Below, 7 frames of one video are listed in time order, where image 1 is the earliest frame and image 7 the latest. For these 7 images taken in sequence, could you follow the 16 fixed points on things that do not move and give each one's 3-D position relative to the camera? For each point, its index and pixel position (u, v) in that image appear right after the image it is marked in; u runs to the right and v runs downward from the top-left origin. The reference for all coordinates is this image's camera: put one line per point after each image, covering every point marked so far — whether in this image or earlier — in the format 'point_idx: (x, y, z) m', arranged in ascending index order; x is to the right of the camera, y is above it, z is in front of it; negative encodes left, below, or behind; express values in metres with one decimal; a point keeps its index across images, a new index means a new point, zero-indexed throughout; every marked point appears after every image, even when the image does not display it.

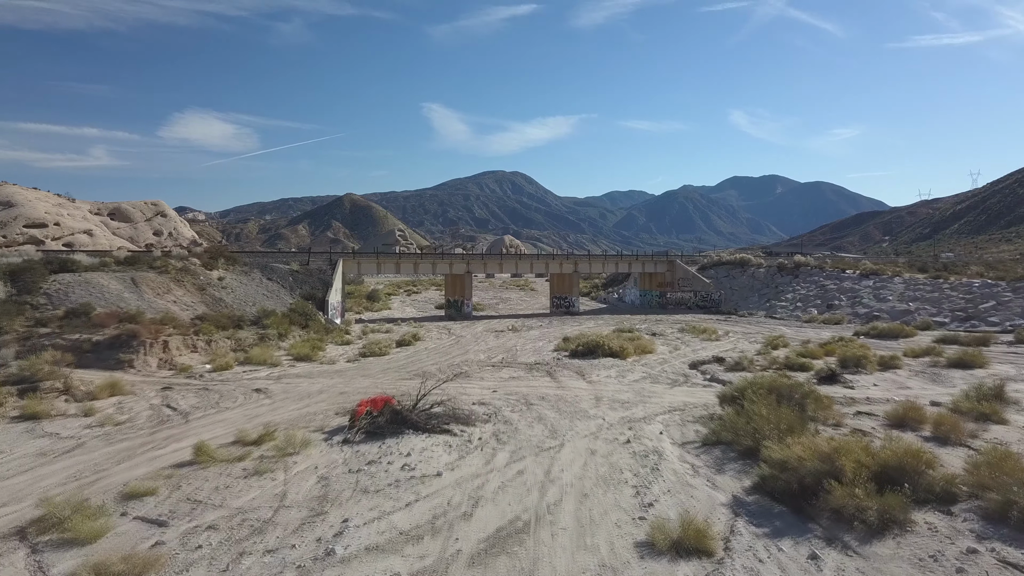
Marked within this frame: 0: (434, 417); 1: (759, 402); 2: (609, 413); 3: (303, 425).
0: (-1.4, -2.4, +15.9) m
1: (+4.3, -2.0, +15.0) m
2: (+2.0, -2.5, +17.3) m
3: (-4.0, -2.6, +16.4) m
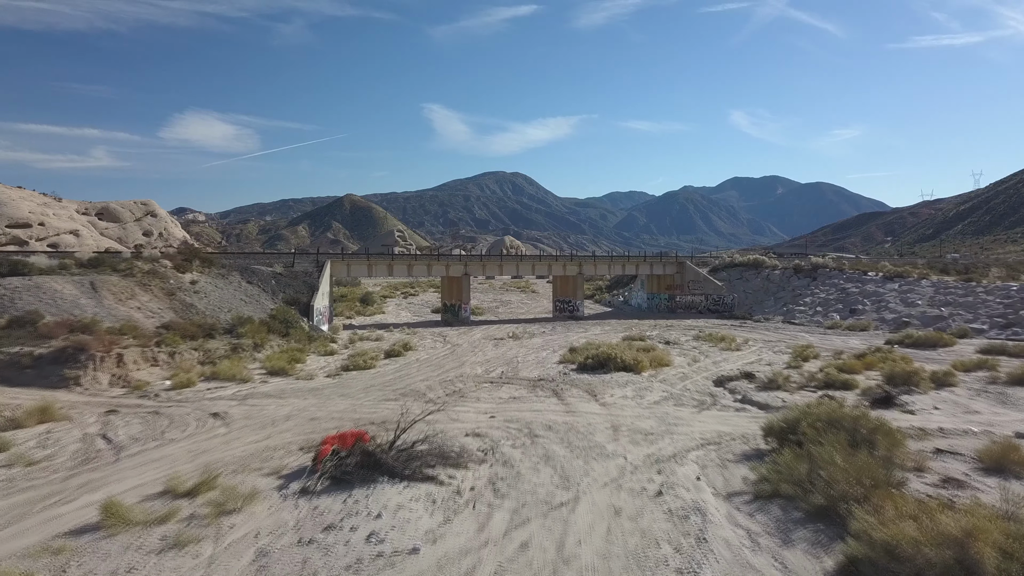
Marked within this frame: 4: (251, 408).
0: (-1.4, -2.5, +12.8) m
1: (+4.3, -2.2, +11.9) m
2: (+2.0, -2.7, +14.3) m
3: (-4.0, -2.8, +13.3) m
4: (-5.8, -2.7, +19.1) m
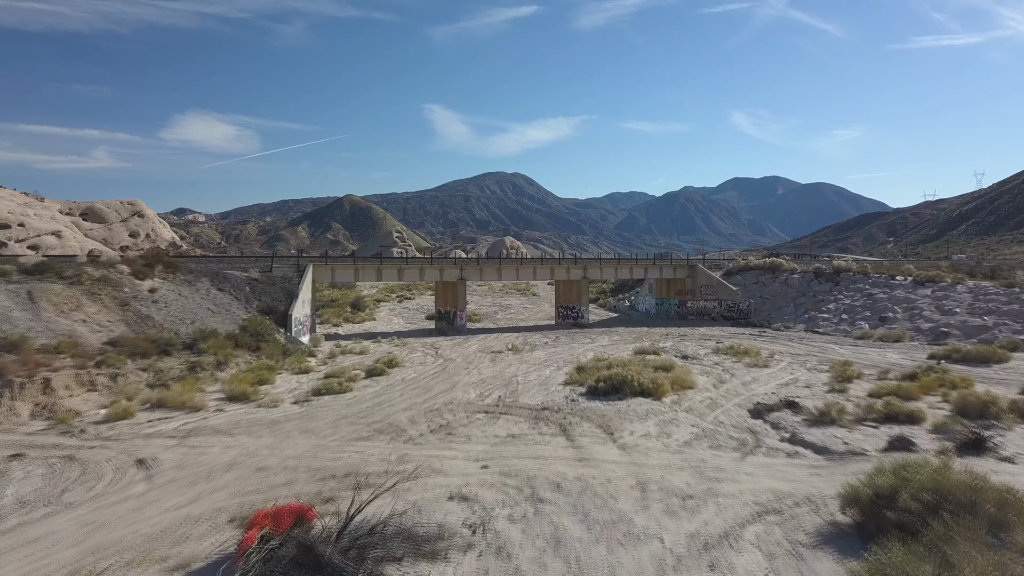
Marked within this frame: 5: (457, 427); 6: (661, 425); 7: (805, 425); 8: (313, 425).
0: (-1.5, -2.8, +9.3) m
1: (+4.3, -2.4, +8.3) m
2: (+1.9, -2.9, +10.7) m
3: (-4.0, -3.0, +9.8) m
4: (-5.8, -2.9, +15.5) m
5: (-1.1, -2.8, +17.4) m
6: (+3.0, -2.8, +17.3) m
7: (+5.7, -2.7, +16.8) m
8: (-4.1, -2.9, +17.9) m
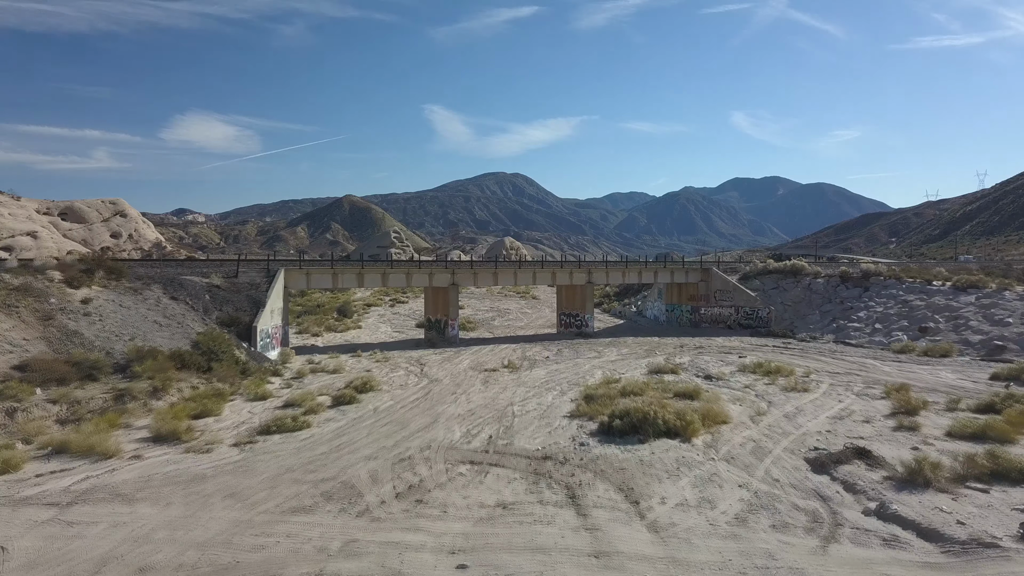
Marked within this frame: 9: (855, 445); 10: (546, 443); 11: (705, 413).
0: (-1.6, -3.1, +5.1) m
1: (+4.1, -2.7, +4.2) m
2: (+1.8, -3.2, +6.5) m
3: (-4.1, -3.3, +5.6) m
4: (-5.9, -3.2, +11.4) m
5: (-1.3, -3.1, +13.3) m
6: (+2.9, -3.0, +13.1) m
7: (+5.6, -2.9, +12.6) m
8: (-4.3, -3.1, +13.8) m
9: (+6.3, -2.9, +15.9) m
10: (+0.7, -3.0, +16.6) m
11: (+4.2, -2.7, +18.9) m
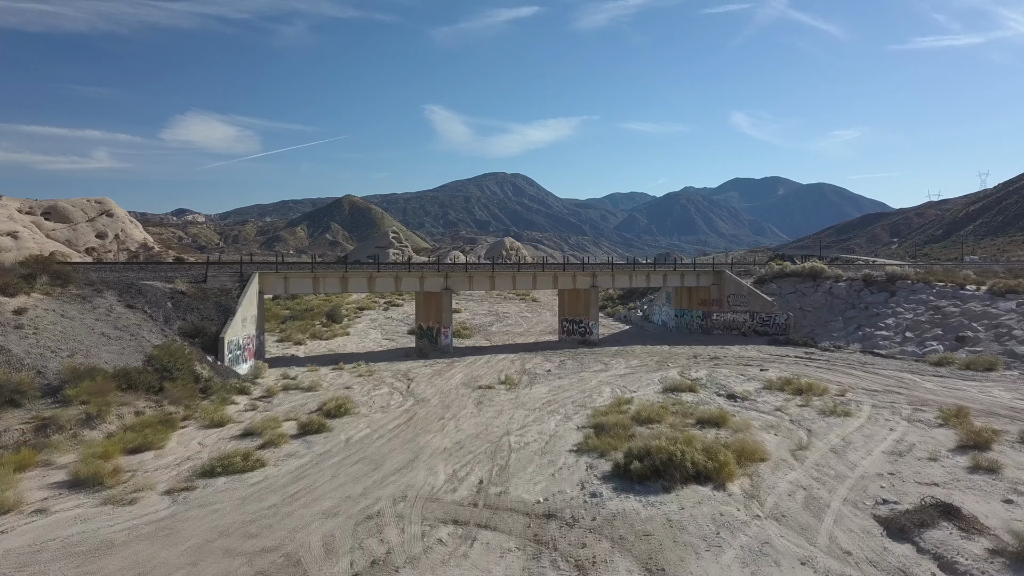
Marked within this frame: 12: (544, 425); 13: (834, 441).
0: (-1.7, -3.3, +2.0) m
1: (+4.0, -2.9, +1.1) m
2: (+1.7, -3.4, +3.4) m
3: (-4.2, -3.5, +2.5) m
4: (-6.0, -3.4, +8.3) m
5: (-1.3, -3.3, +10.2) m
6: (+2.8, -3.2, +10.0) m
7: (+5.5, -3.1, +9.5) m
8: (-4.3, -3.3, +10.7) m
9: (+6.3, -3.1, +12.8) m
10: (+0.6, -3.2, +13.5) m
11: (+4.2, -2.9, +15.8) m
12: (+0.7, -3.0, +19.2) m
13: (+6.5, -3.1, +17.5) m
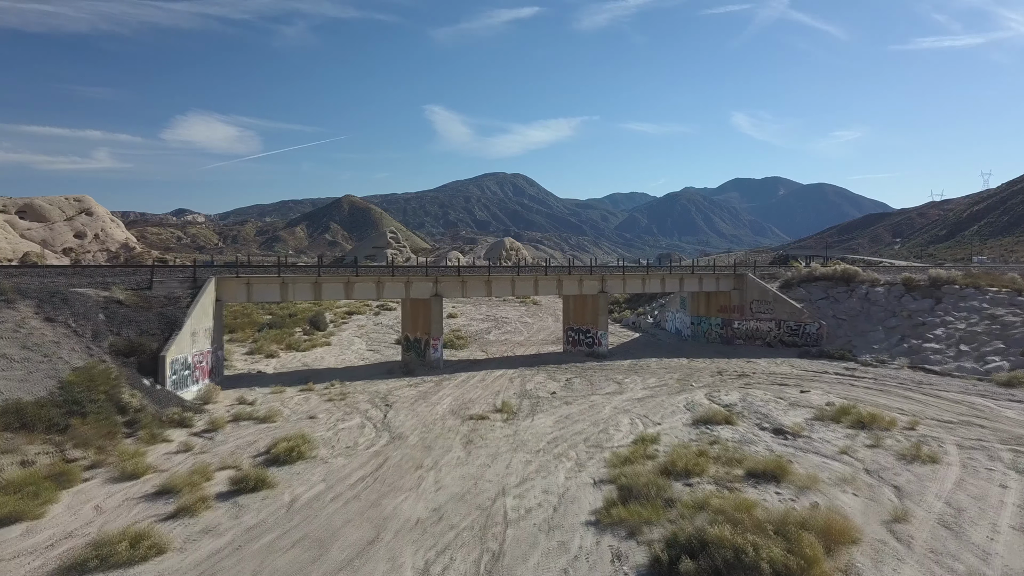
0: (-1.7, -3.5, -2.3) m
1: (+4.0, -3.1, -3.3) m
2: (+1.7, -3.6, -0.9) m
3: (-4.3, -3.7, -1.8) m
4: (-6.1, -3.6, +3.9) m
5: (-1.4, -3.5, +5.8) m
6: (+2.7, -3.5, +5.7) m
7: (+5.4, -3.4, +5.2) m
8: (-4.4, -3.5, +6.3) m
9: (+6.2, -3.3, +8.5) m
10: (+0.5, -3.4, +9.2) m
11: (+4.1, -3.2, +11.5) m
12: (+0.6, -3.3, +14.8) m
13: (+6.4, -3.3, +13.2) m
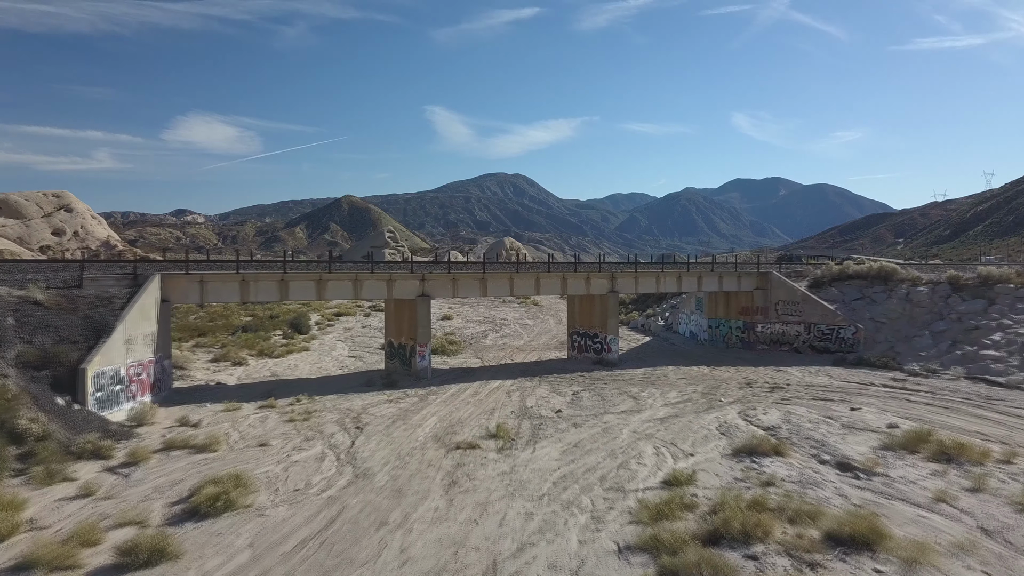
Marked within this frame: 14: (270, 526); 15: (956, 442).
0: (-1.8, -3.4, -6.3) m
1: (+3.9, -3.1, -7.2) m
2: (+1.6, -3.6, -4.9) m
3: (-4.3, -3.7, -5.8) m
4: (-6.2, -3.6, 0.0) m
5: (-1.5, -3.5, +1.9) m
6: (+2.7, -3.4, +1.8) m
7: (+5.4, -3.3, +1.2) m
8: (-4.5, -3.5, +2.4) m
9: (+6.1, -3.3, +4.5) m
10: (+0.5, -3.3, +5.3) m
11: (+4.0, -3.1, +7.5) m
12: (+0.6, -3.2, +10.9) m
13: (+6.4, -3.3, +9.2) m
14: (-3.4, -3.3, +12.0) m
15: (+8.5, -3.0, +16.7) m
